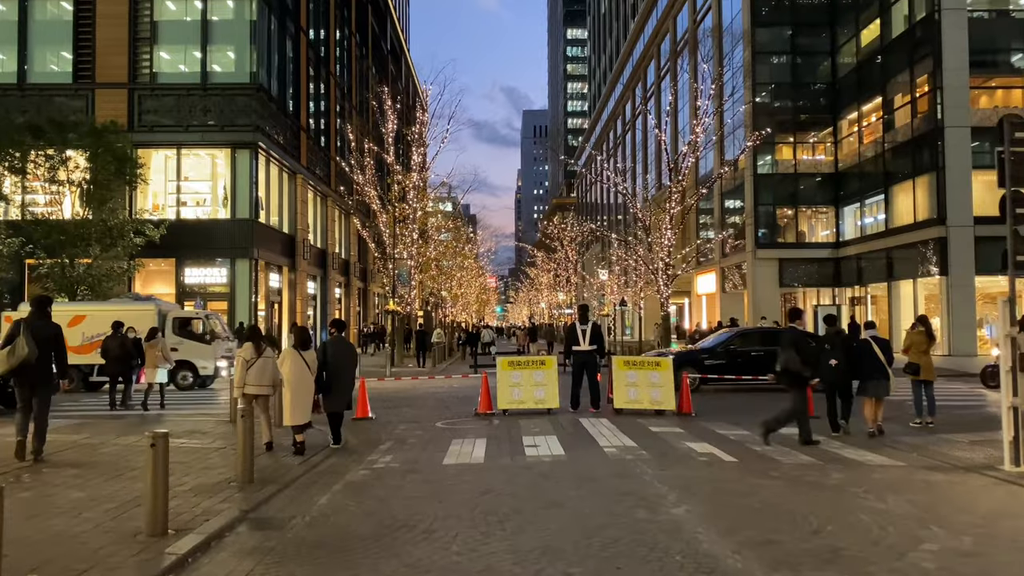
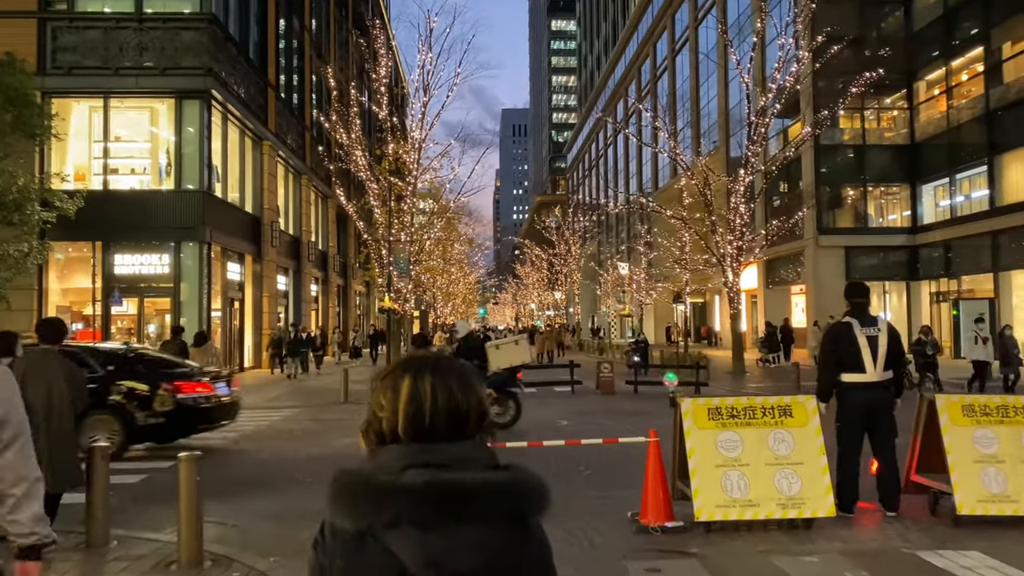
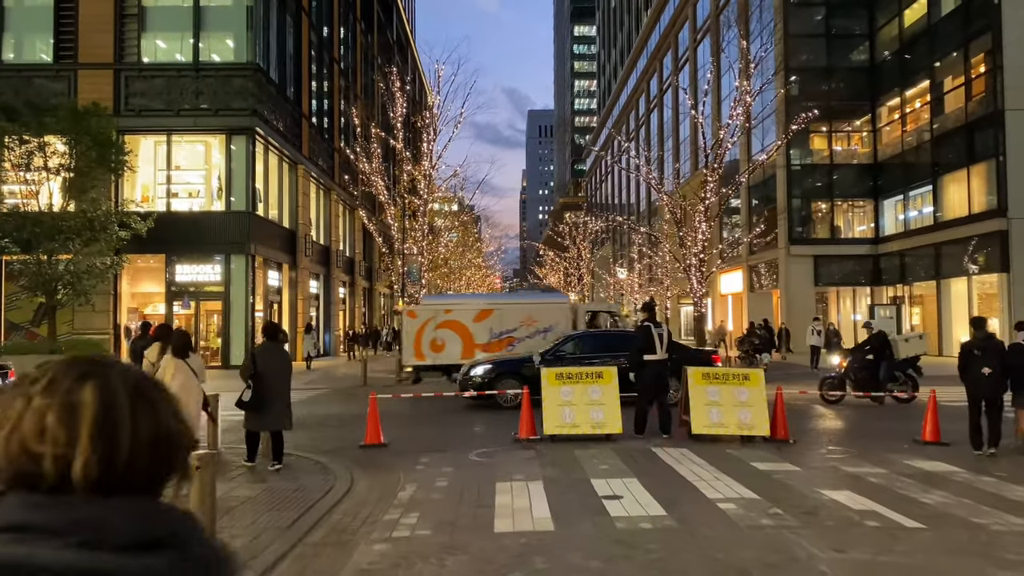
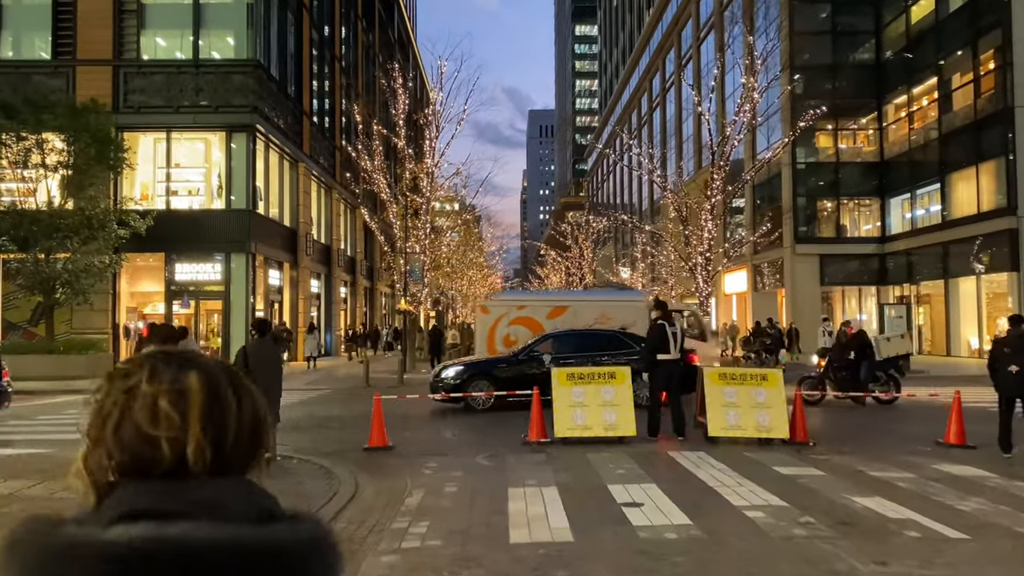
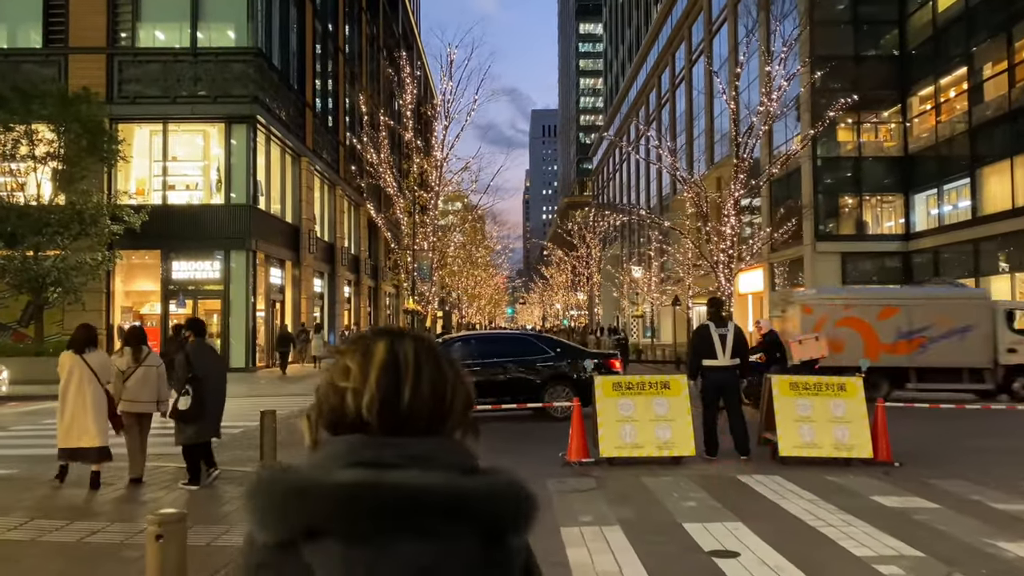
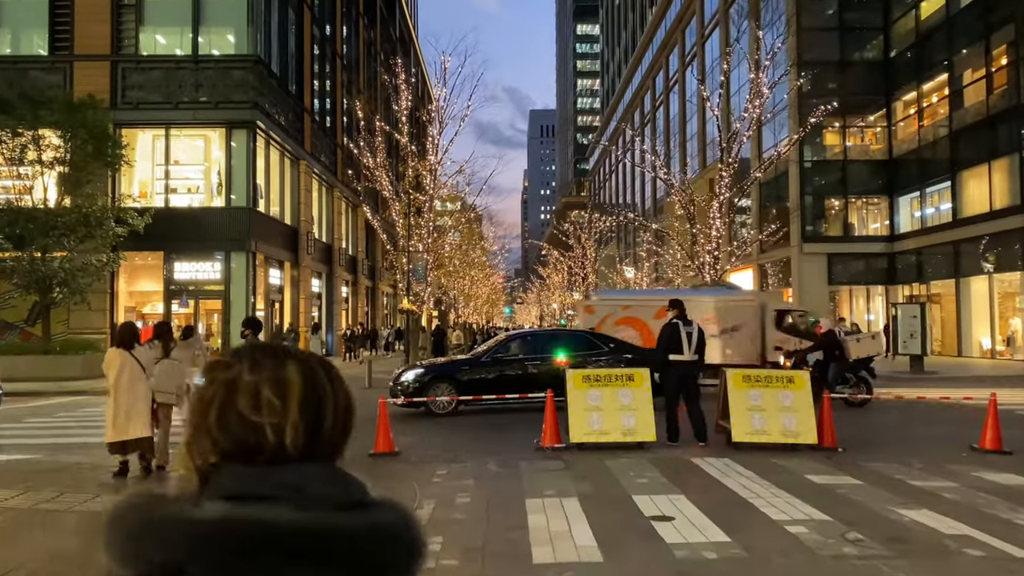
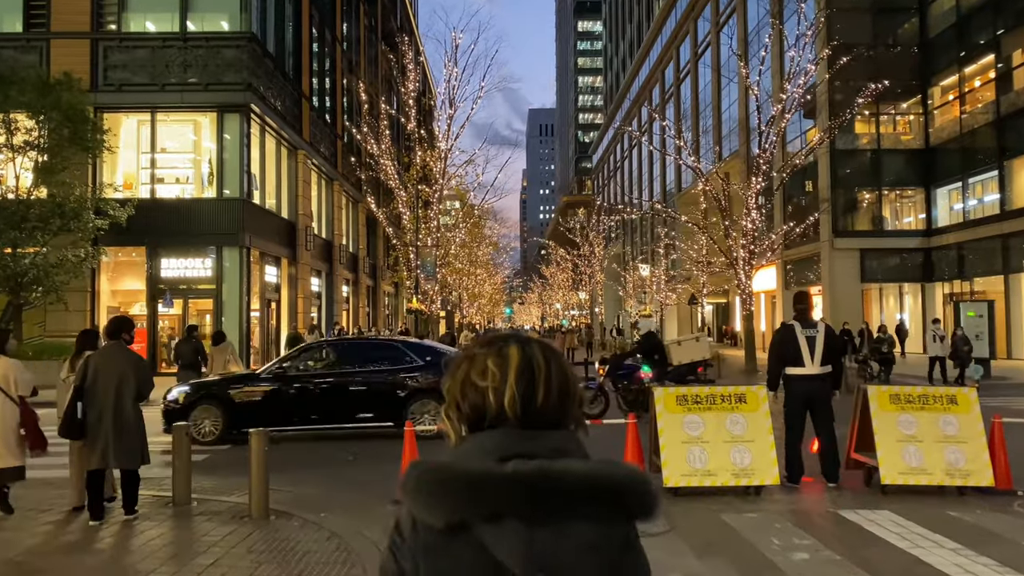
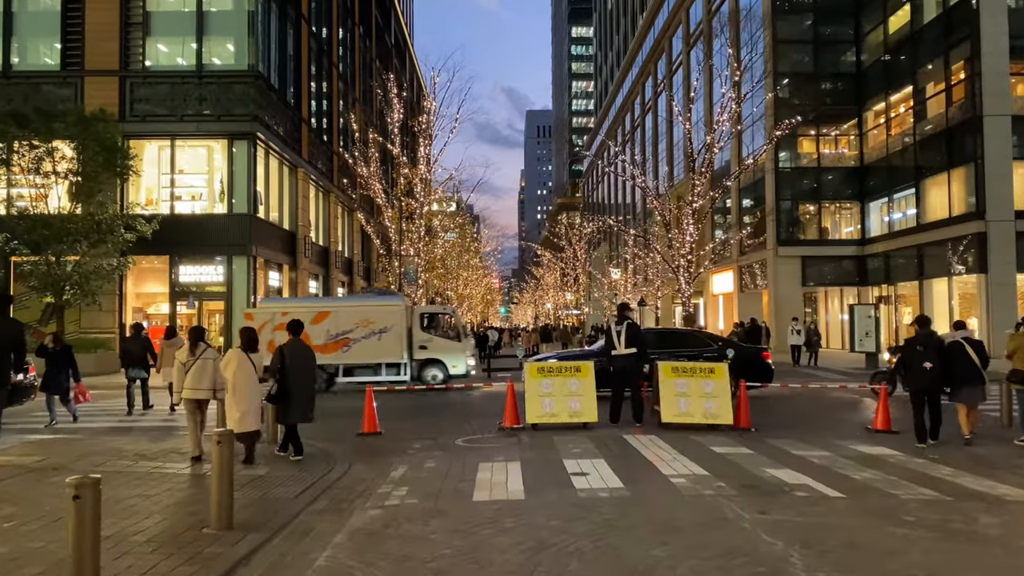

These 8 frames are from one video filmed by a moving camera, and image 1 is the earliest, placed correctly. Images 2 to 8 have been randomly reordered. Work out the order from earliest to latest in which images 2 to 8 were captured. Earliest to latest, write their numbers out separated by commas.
8, 3, 4, 6, 5, 7, 2
